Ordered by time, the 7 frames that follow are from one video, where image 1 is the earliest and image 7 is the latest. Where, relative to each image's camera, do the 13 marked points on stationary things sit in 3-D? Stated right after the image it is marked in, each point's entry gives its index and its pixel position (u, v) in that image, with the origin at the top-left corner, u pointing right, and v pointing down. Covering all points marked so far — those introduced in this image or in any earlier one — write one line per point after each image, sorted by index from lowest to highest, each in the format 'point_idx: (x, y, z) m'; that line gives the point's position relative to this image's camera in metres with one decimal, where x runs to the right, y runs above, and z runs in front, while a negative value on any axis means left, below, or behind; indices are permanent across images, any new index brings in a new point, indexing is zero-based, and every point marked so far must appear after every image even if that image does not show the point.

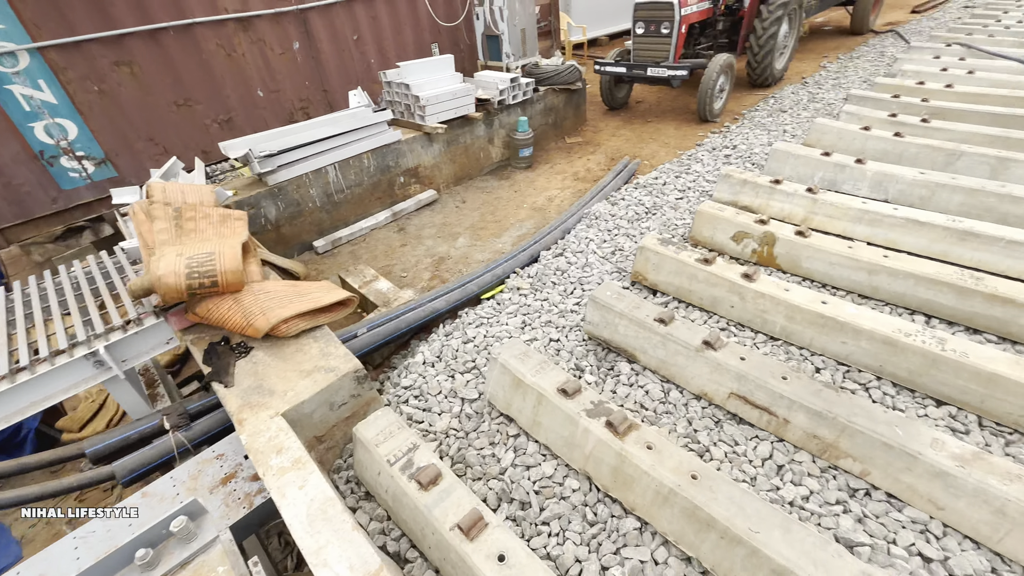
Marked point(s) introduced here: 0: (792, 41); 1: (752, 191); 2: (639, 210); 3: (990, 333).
0: (+4.0, +3.5, +6.4) m
1: (+1.8, +0.7, +3.3) m
2: (+1.0, +0.6, +3.6) m
3: (+2.3, -0.2, +2.2) m
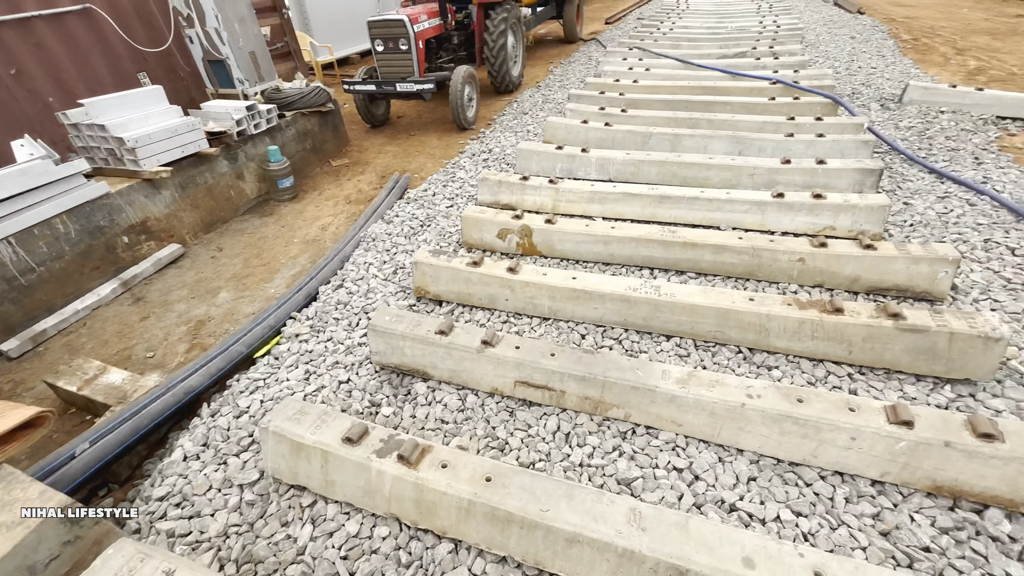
0: (+0.1, +3.8, +7.3) m
1: (0.0, +0.8, +3.6) m
2: (-0.8, +0.5, +3.6) m
3: (+1.1, +0.1, +2.8) m
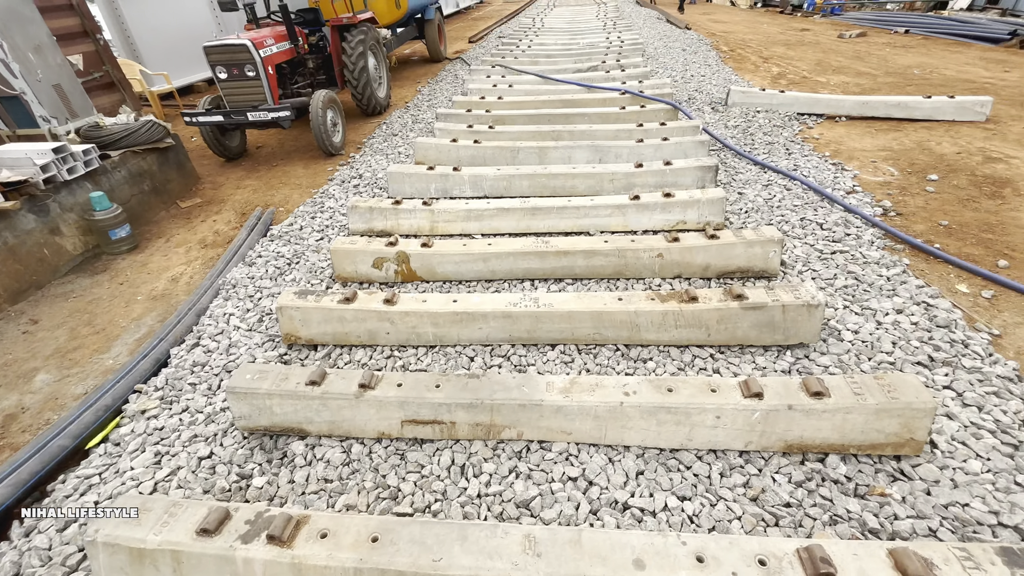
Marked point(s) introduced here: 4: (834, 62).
0: (-2.0, +3.4, +7.1) m
1: (-1.0, +0.6, +3.5) m
2: (-1.7, +0.2, +3.3) m
3: (+0.4, +0.1, +2.9) m
4: (+6.0, +4.2, +8.5) m
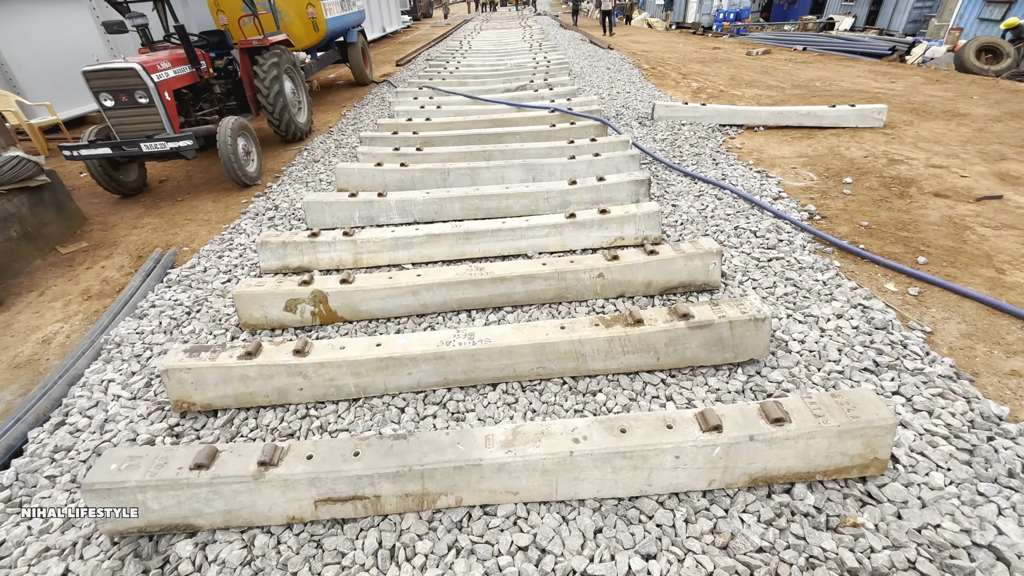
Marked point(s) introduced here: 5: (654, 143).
0: (-3.1, +2.9, +6.7) m
1: (-1.5, +0.3, +3.1) m
2: (-2.1, -0.2, +2.9) m
3: (0.0, -0.1, +2.7) m
4: (+4.6, +4.2, +9.0) m
5: (+1.6, +1.7, +5.2) m
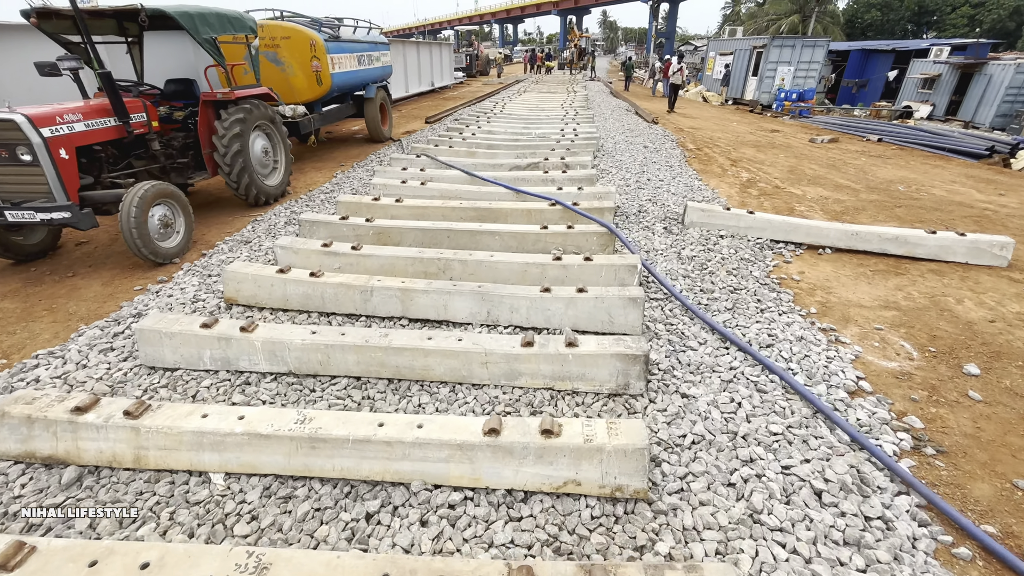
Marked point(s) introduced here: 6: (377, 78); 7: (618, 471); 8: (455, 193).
0: (-3.0, +1.7, +5.9) m
1: (-2.0, -0.6, +2.0) m
2: (-2.7, -0.9, +1.7) m
3: (-0.6, -1.1, +1.4) m
4: (+5.0, +2.0, +7.6) m
5: (+1.4, +0.2, +3.9) m
6: (-2.8, +4.3, +9.3) m
7: (+0.4, -0.7, +1.8) m
8: (-0.6, +1.1, +5.1) m
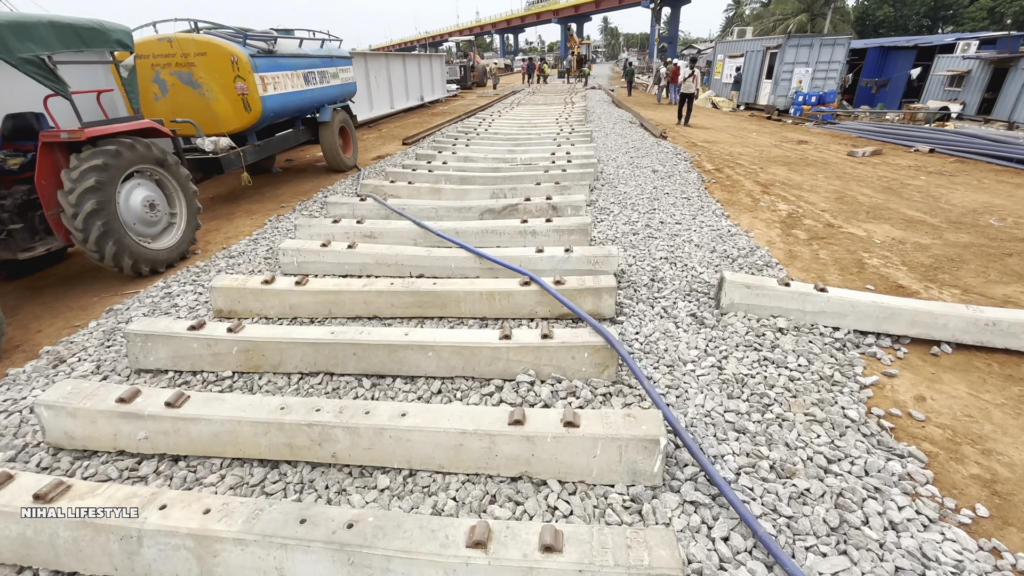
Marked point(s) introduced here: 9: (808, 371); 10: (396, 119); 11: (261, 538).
0: (-3.3, +0.8, +4.5) m
1: (-2.3, -1.5, +0.5) m
2: (-3.0, -1.8, +0.2) m
3: (-1.0, -1.9, -0.2) m
4: (+4.7, +1.2, +6.1) m
5: (+1.1, -0.6, +2.3) m
6: (-3.1, +3.3, +7.9) m
7: (+0.1, -1.5, +0.3) m
8: (-1.0, +0.2, +3.7) m
9: (+1.7, -0.5, +2.6) m
10: (-4.4, +6.3, +17.0) m
11: (-0.8, -0.8, +1.5) m
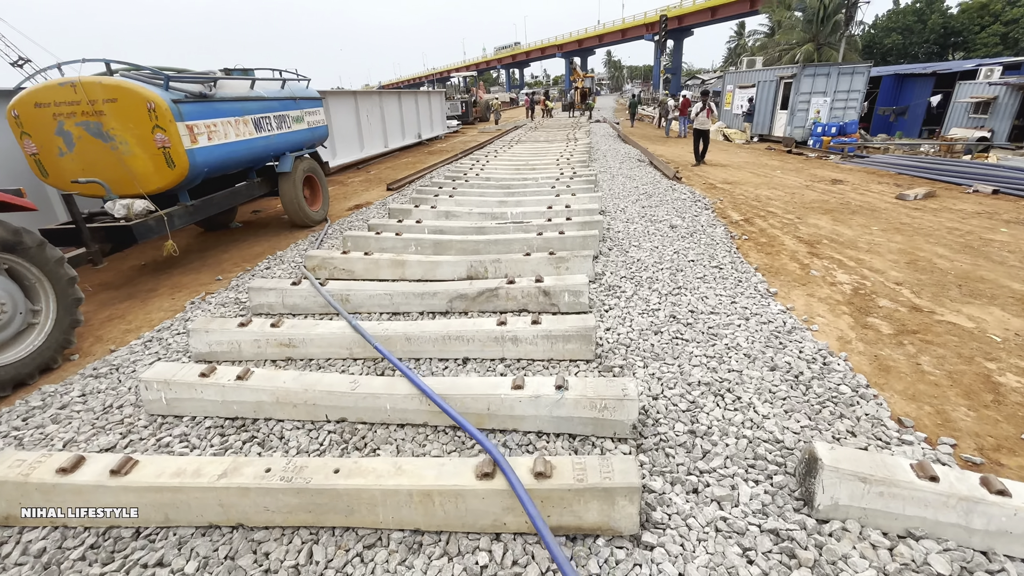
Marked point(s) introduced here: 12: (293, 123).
0: (-3.5, -0.1, +3.3) m
1: (-2.6, -2.1, -0.8) m
2: (-3.3, -2.4, -1.1) m
3: (-1.2, -2.5, -1.5) m
4: (+4.5, +0.3, +4.8) m
5: (+0.9, -1.3, +1.0) m
6: (-3.2, +2.2, +6.9) m
7: (-0.2, -2.1, -1.1) m
8: (-1.2, -0.6, +2.4) m
9: (+1.5, -1.2, +1.3) m
10: (-4.3, +4.6, +16.2) m
11: (-1.0, -1.5, +0.2) m
12: (-3.2, +2.4, +6.7) m
